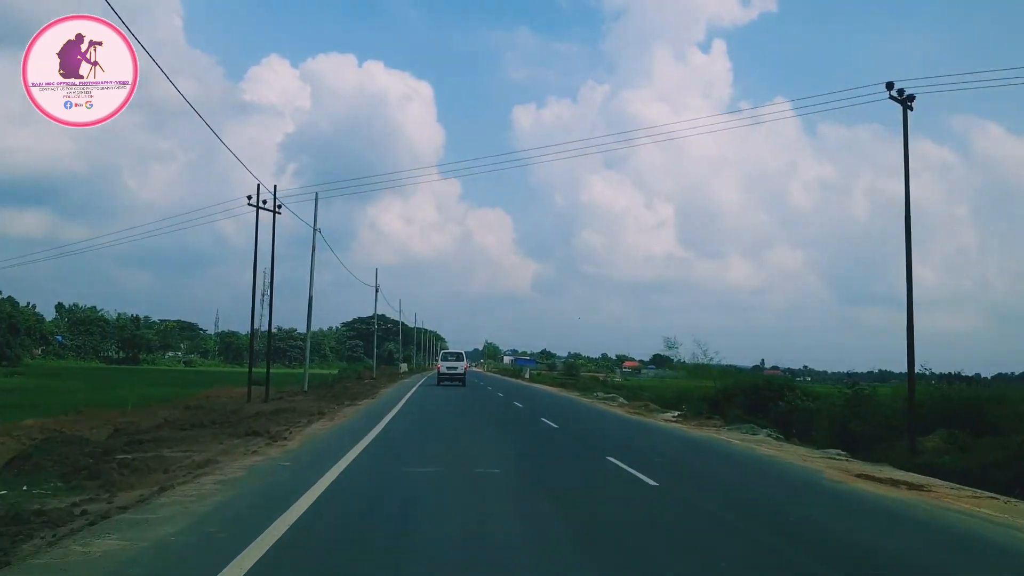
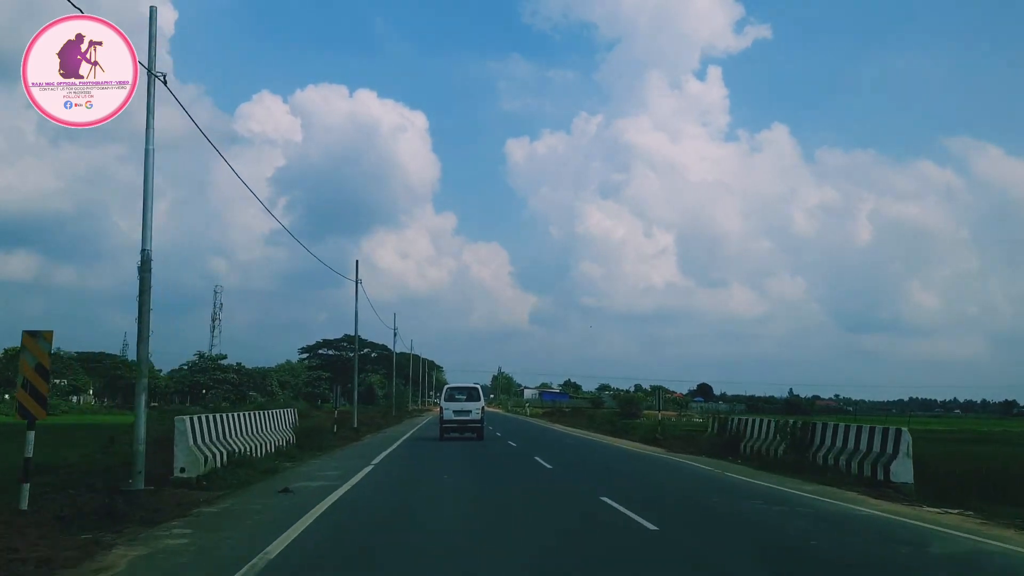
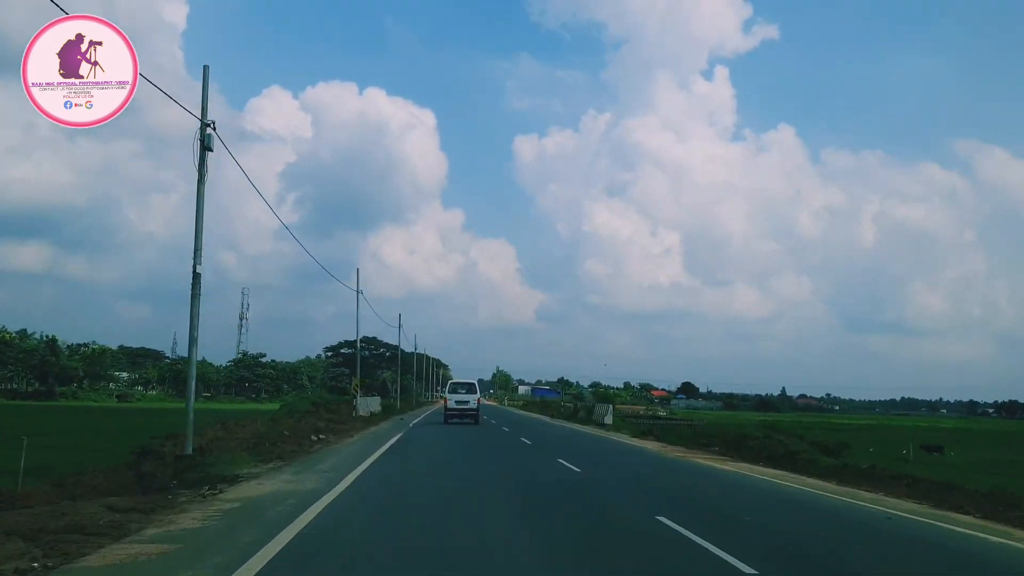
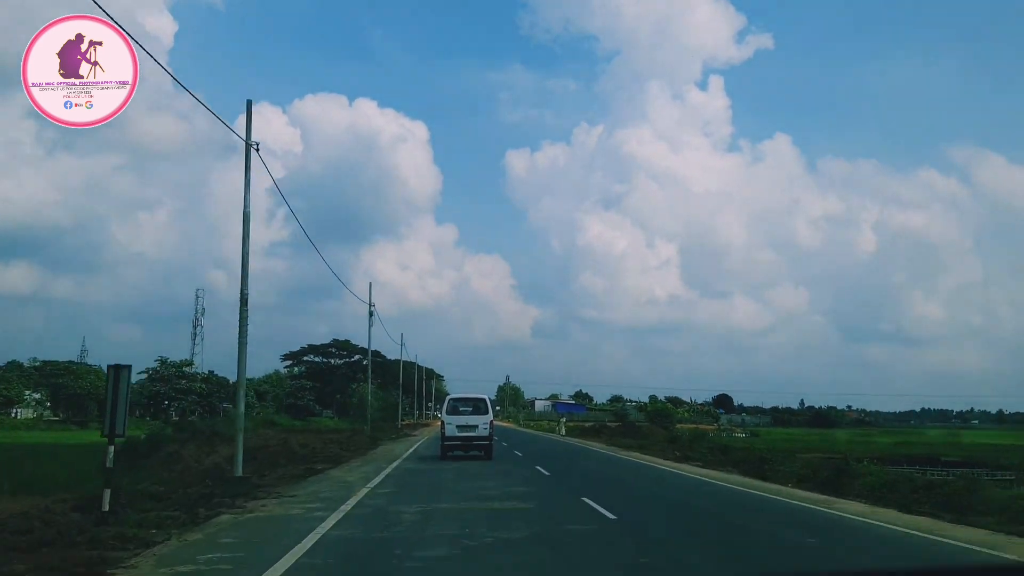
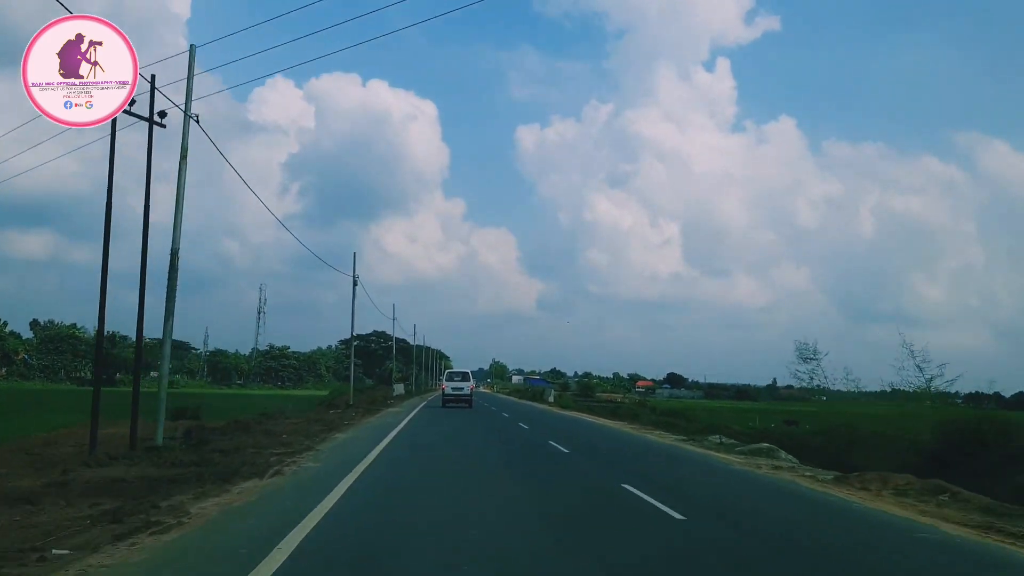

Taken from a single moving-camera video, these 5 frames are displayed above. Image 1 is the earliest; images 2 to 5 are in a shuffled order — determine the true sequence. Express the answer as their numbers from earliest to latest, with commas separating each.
5, 3, 2, 4
